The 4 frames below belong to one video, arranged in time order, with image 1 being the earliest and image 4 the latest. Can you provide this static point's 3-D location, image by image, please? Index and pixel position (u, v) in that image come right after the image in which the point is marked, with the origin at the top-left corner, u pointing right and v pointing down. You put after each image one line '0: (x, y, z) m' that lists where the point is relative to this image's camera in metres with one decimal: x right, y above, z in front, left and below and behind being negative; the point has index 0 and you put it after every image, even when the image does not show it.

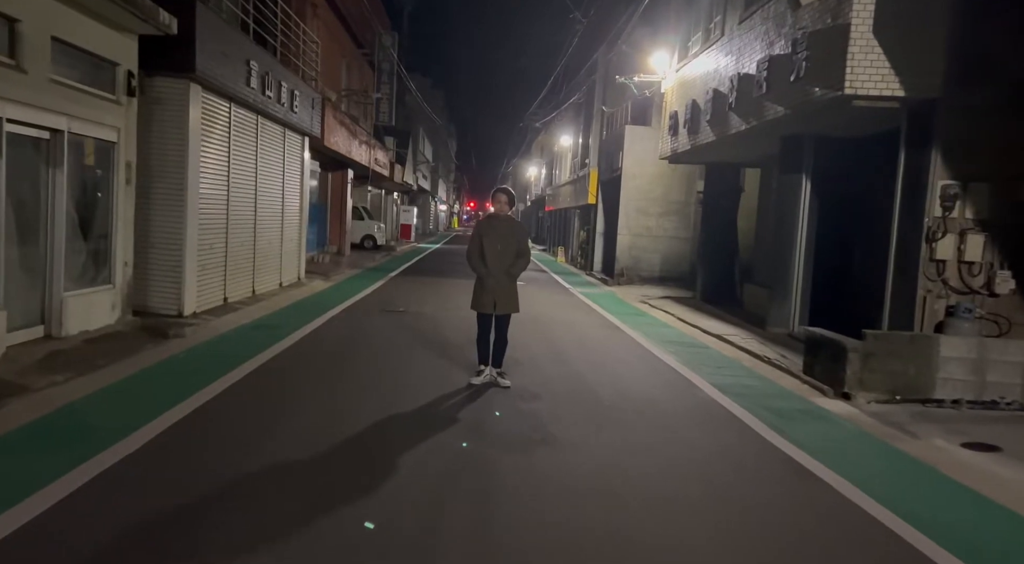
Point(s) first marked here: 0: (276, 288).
0: (-5.0, -0.1, +14.4) m
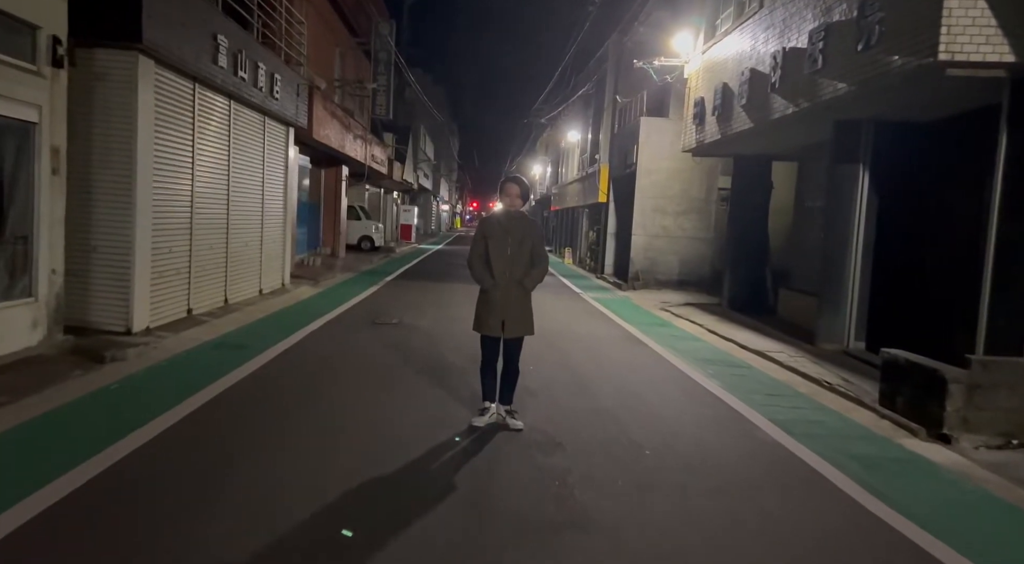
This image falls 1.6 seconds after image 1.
0: (-4.9, -0.3, +12.9) m
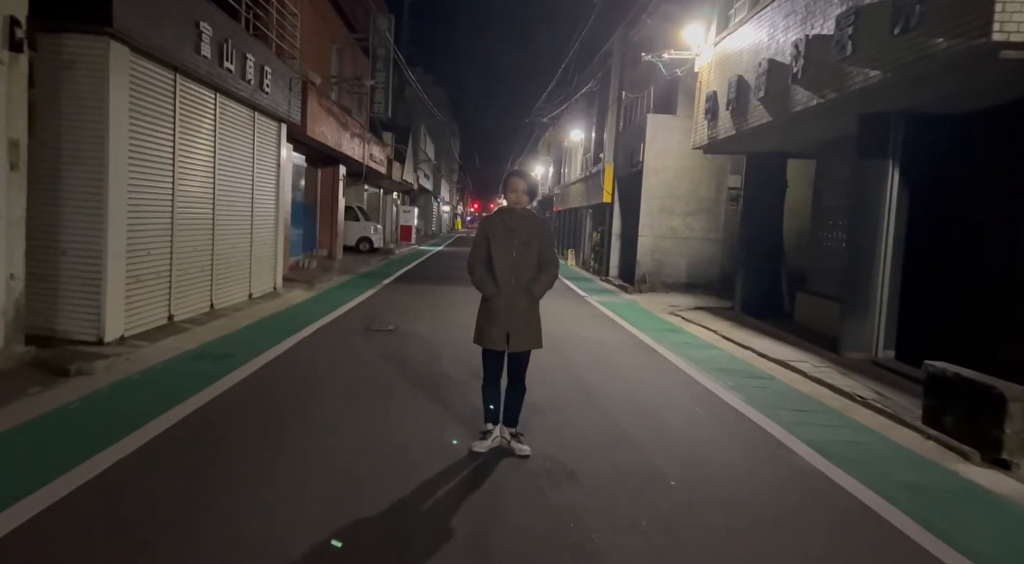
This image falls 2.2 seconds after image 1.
0: (-4.8, -0.3, +12.2) m
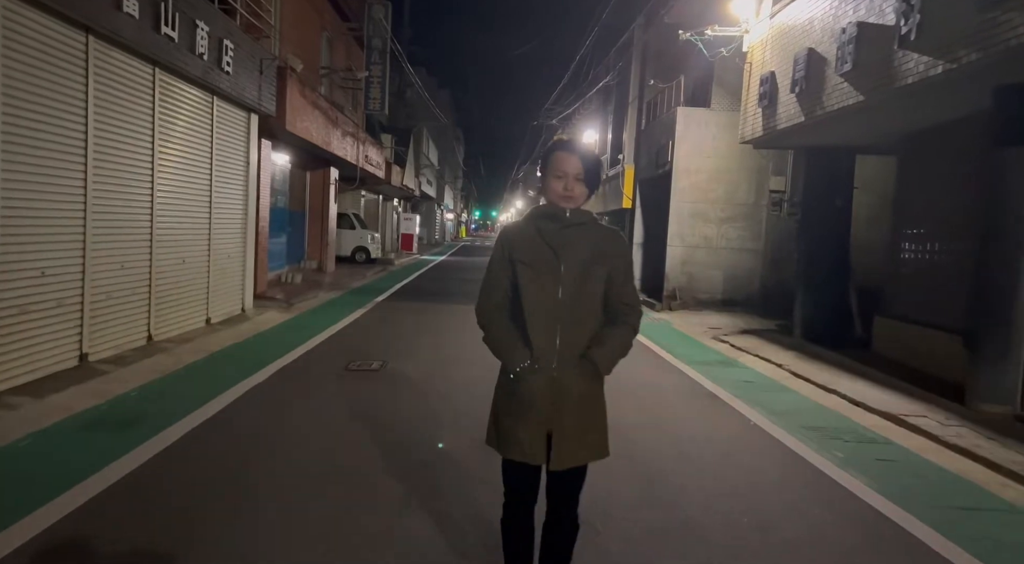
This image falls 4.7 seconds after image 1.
0: (-4.6, -0.7, +10.0) m
